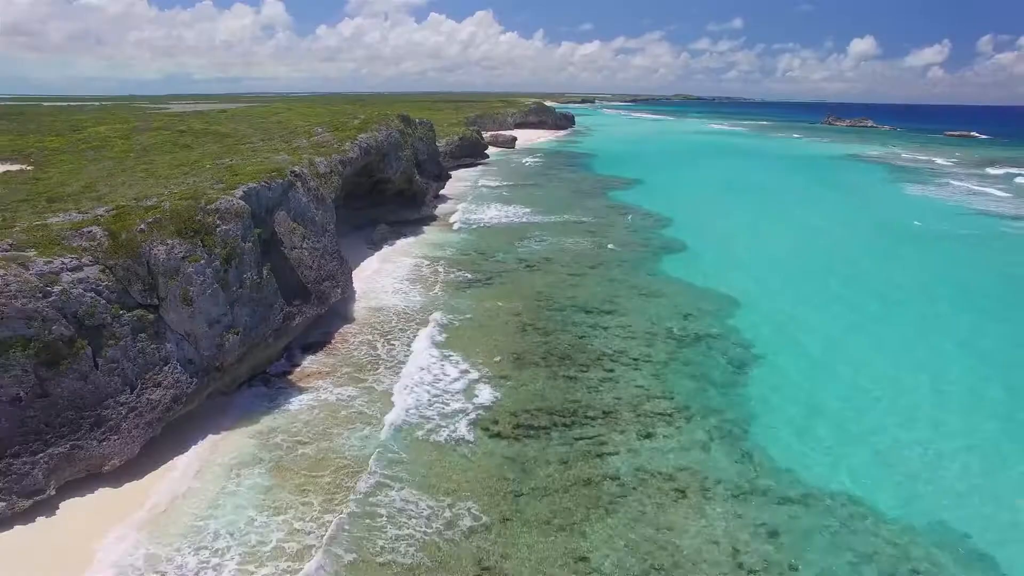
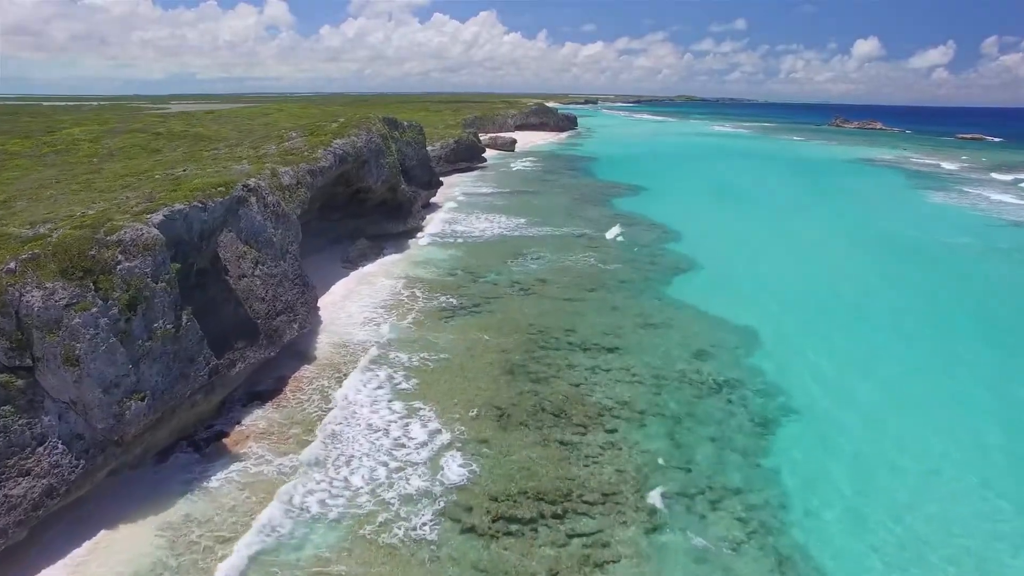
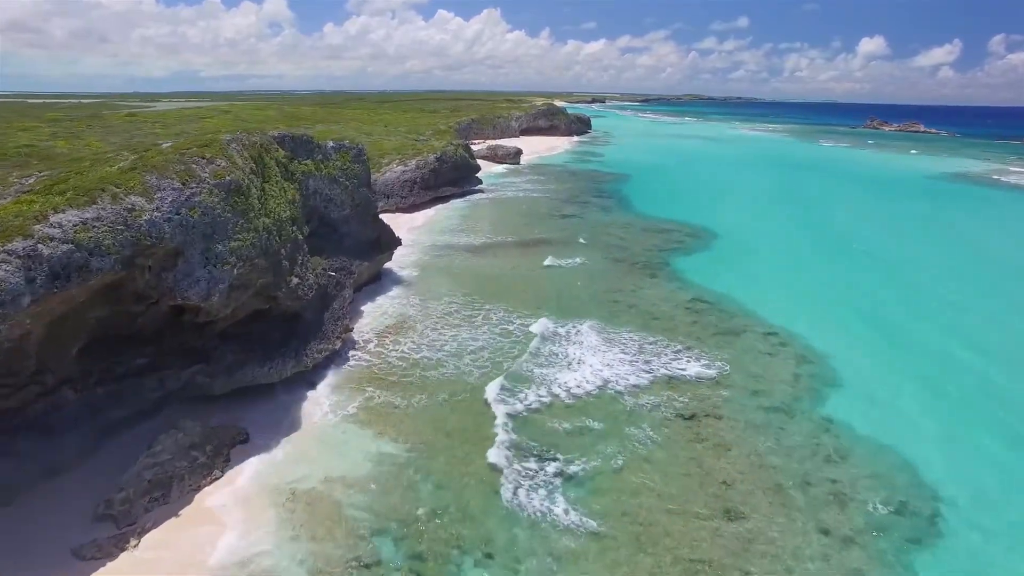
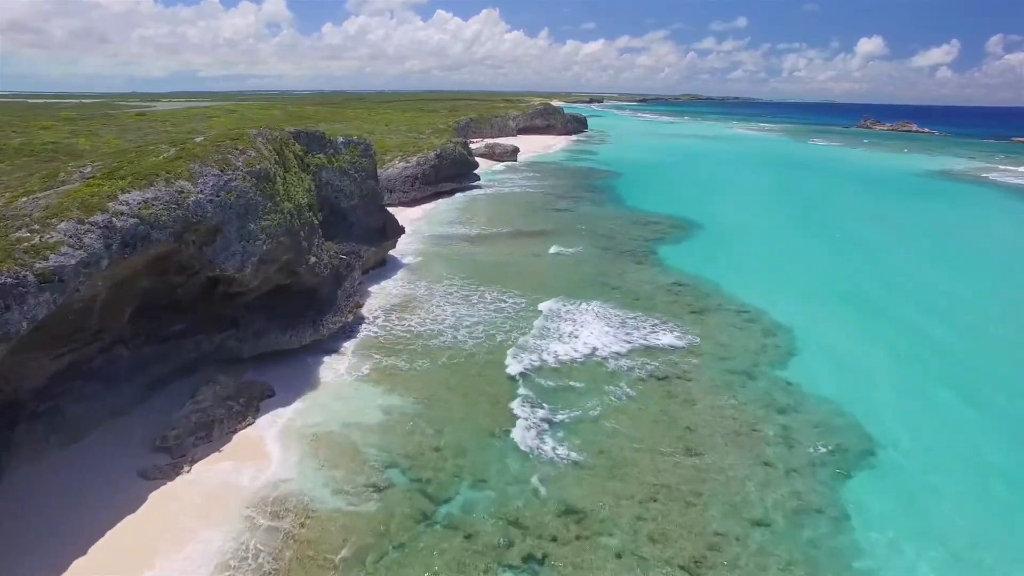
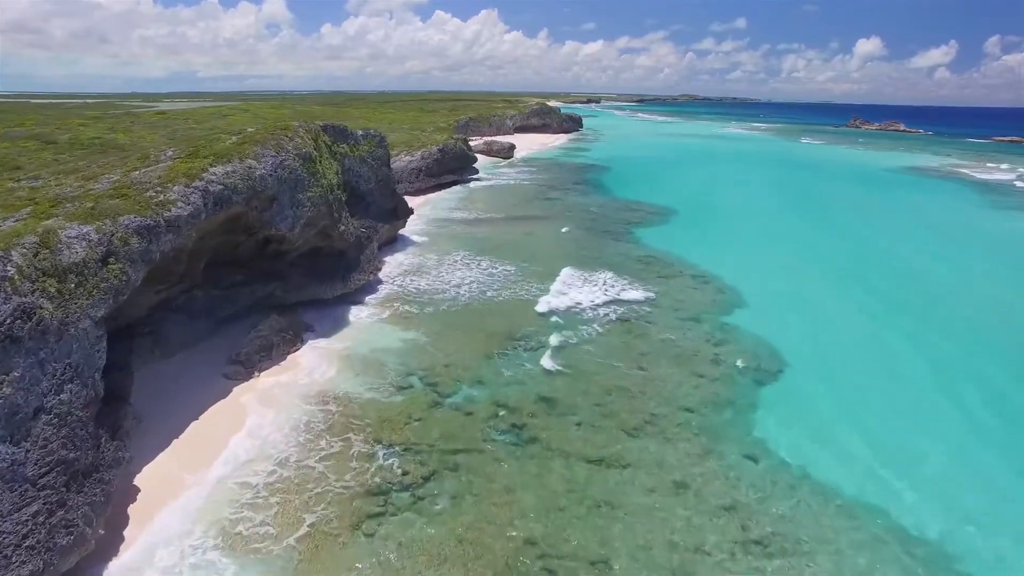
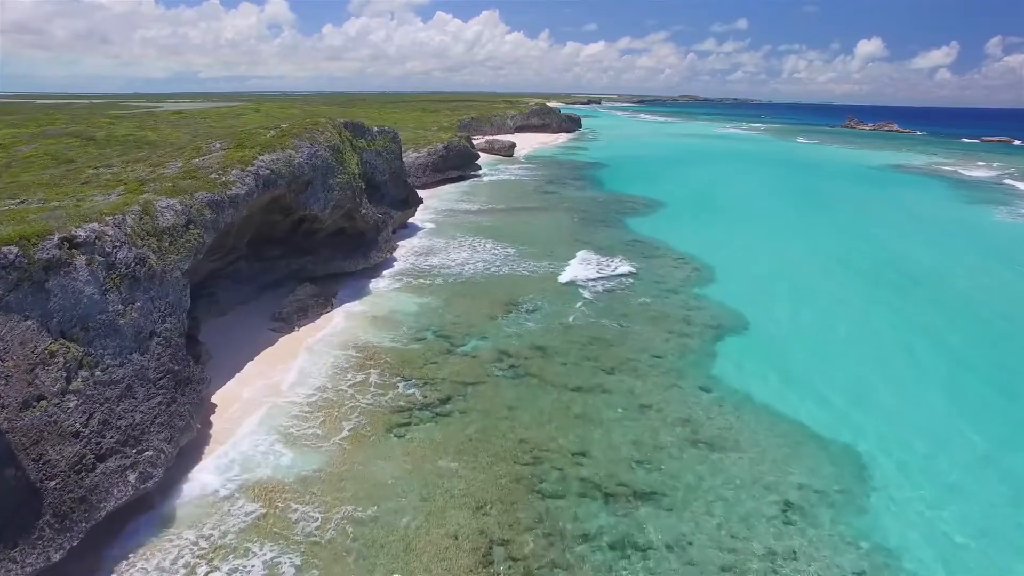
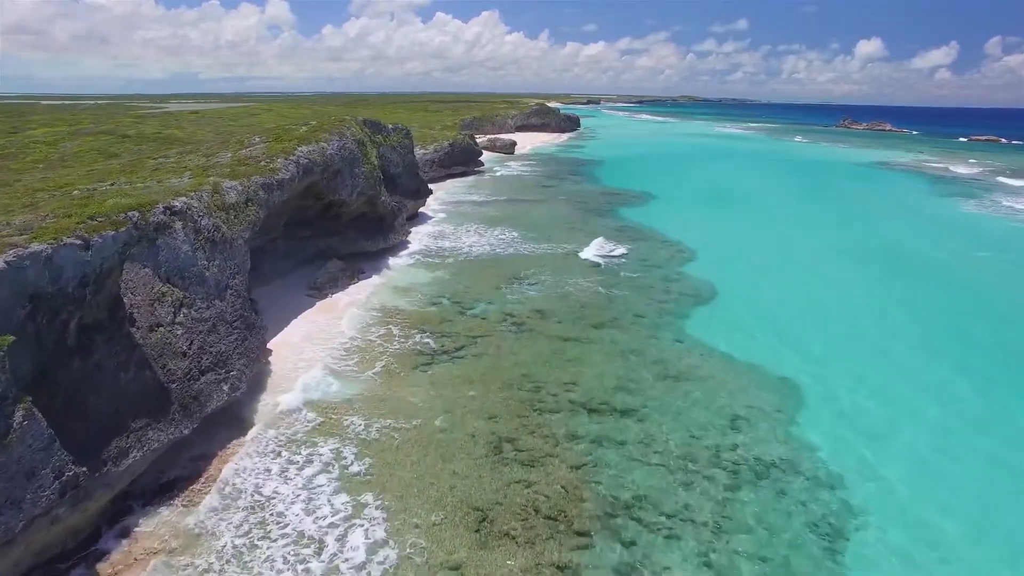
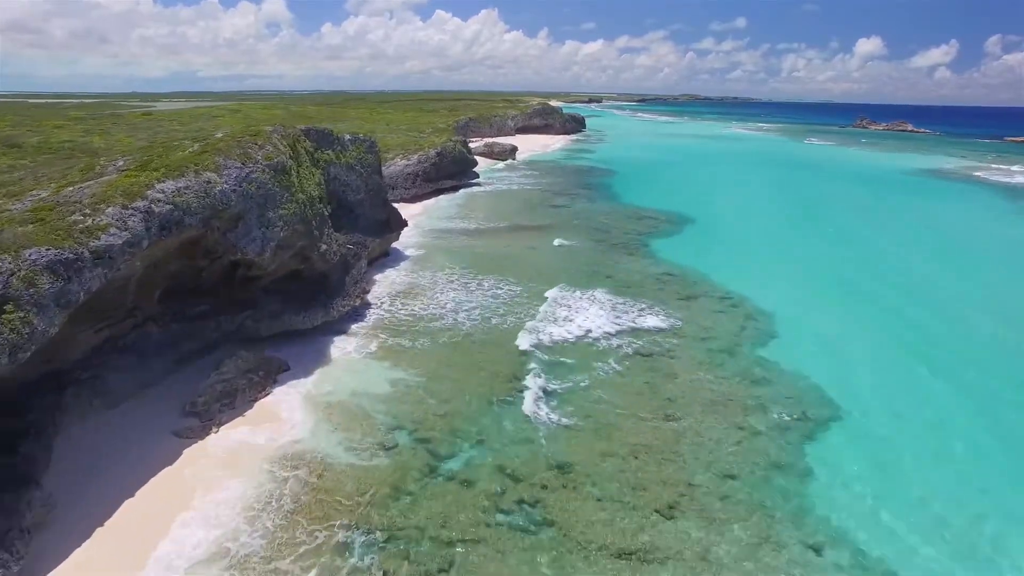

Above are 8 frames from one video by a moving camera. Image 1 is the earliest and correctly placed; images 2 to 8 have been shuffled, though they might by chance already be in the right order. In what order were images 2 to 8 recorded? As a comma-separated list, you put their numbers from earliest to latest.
2, 7, 6, 5, 8, 4, 3
